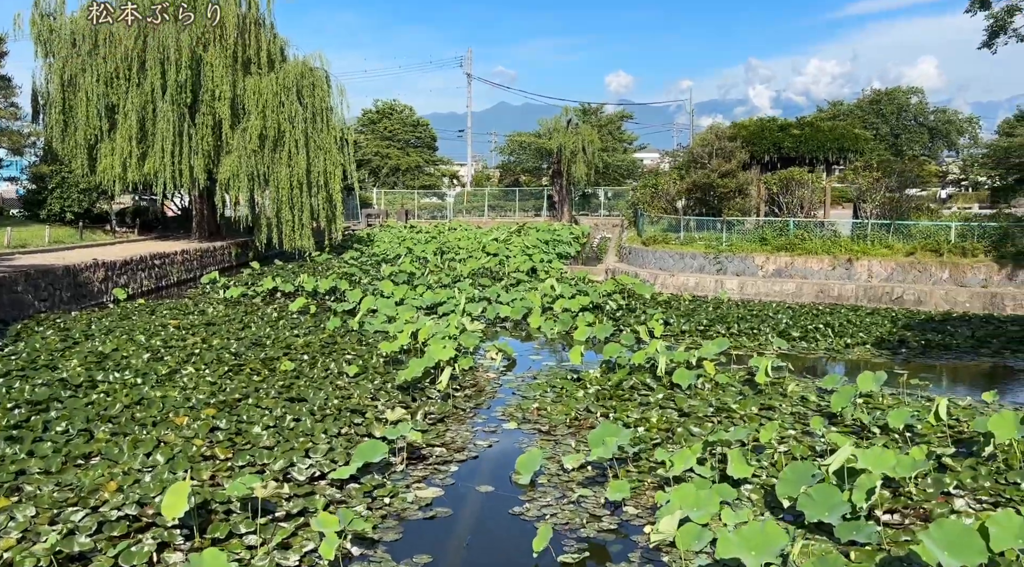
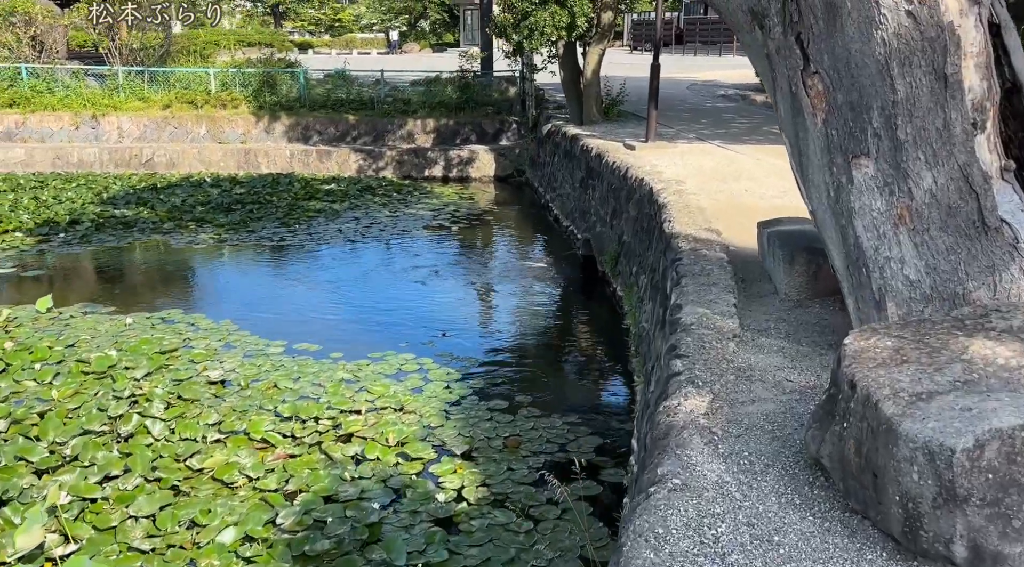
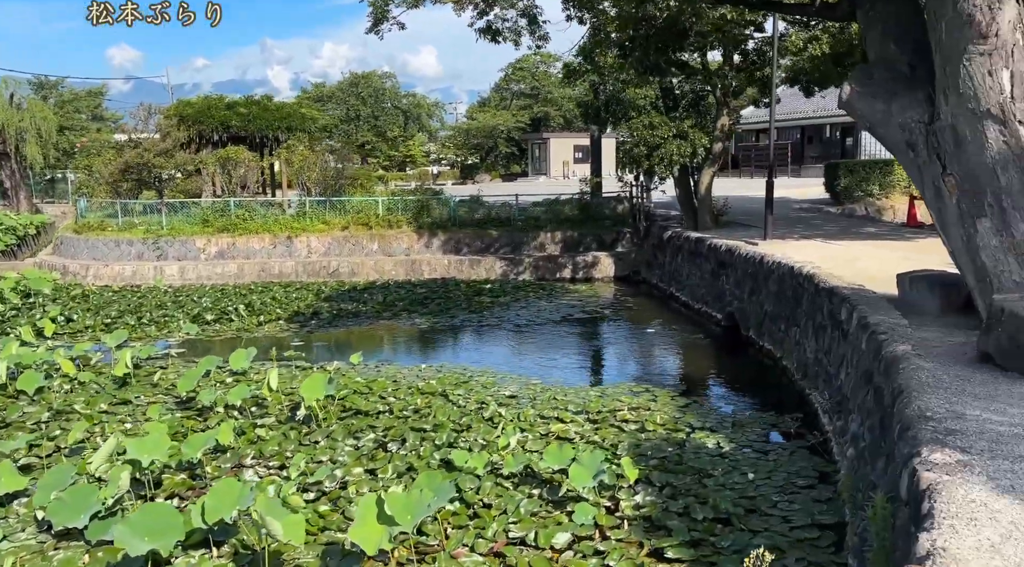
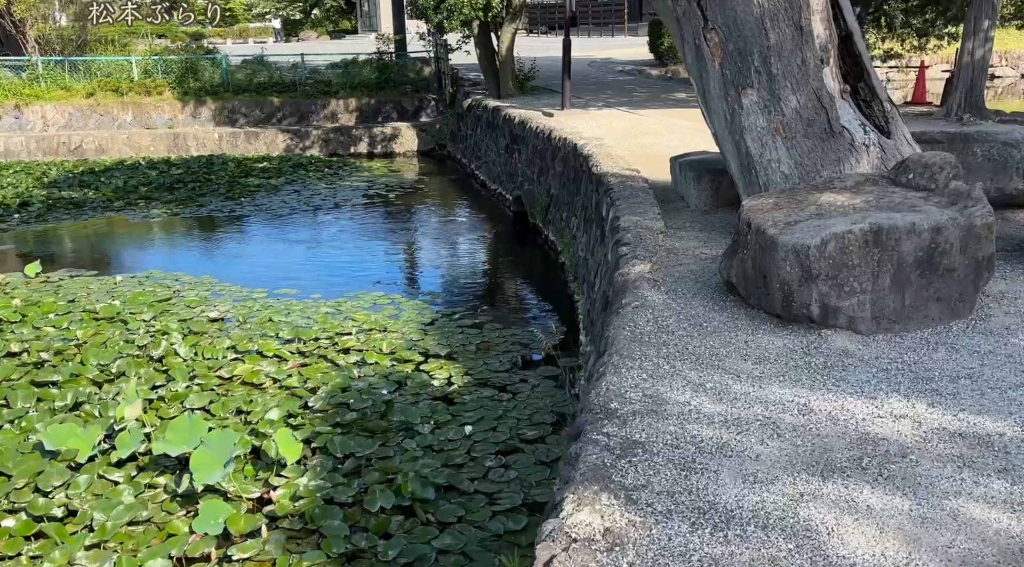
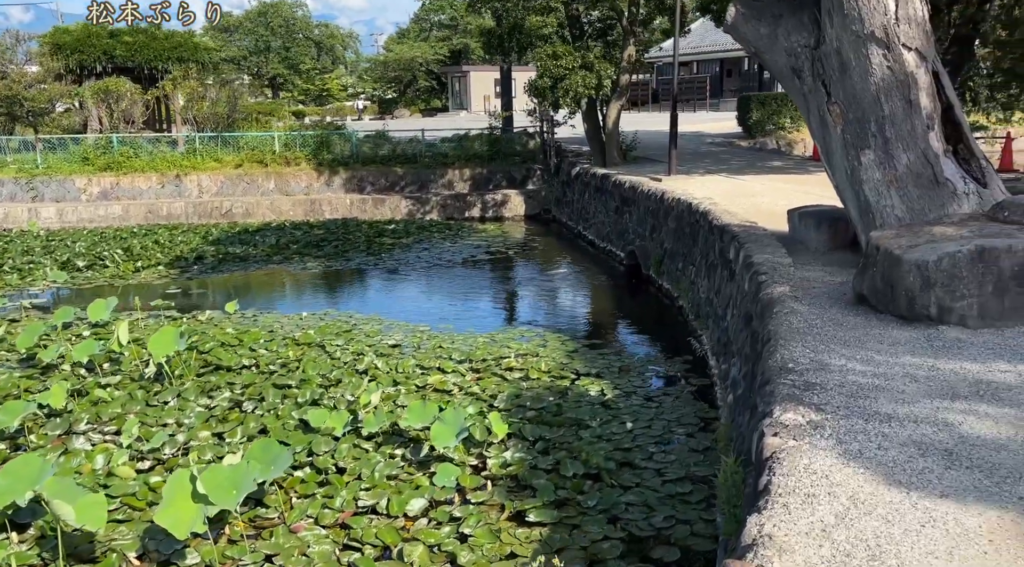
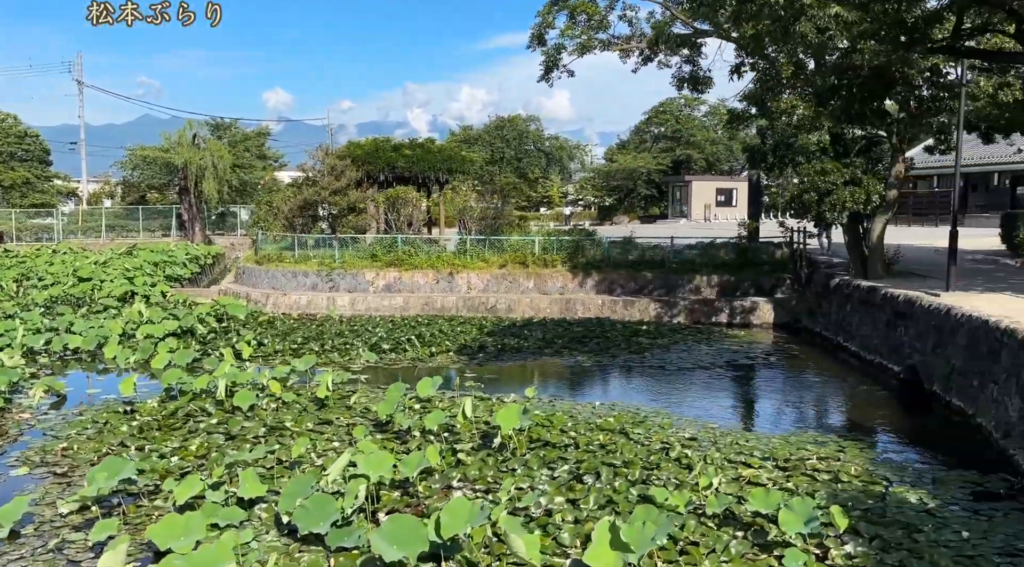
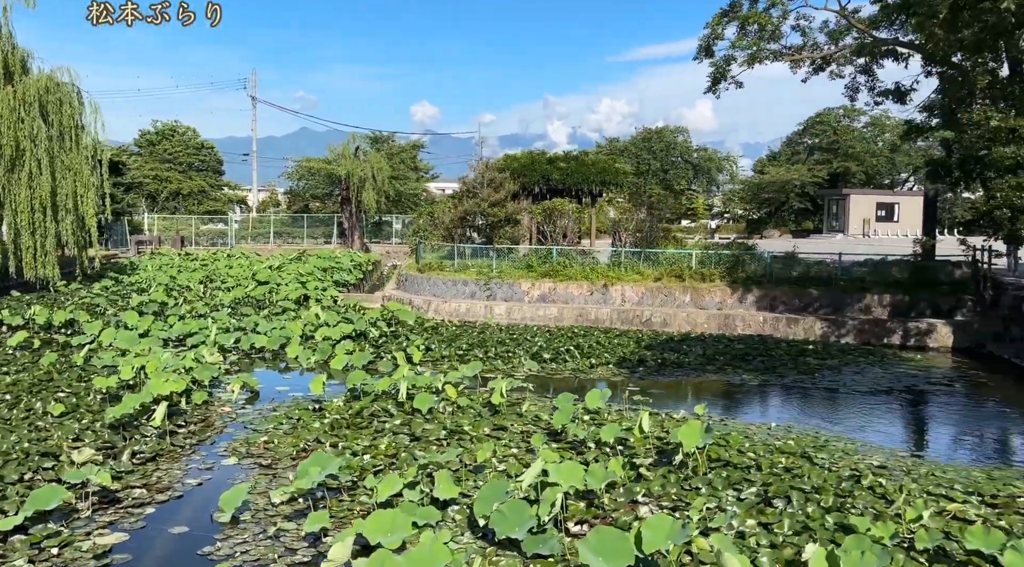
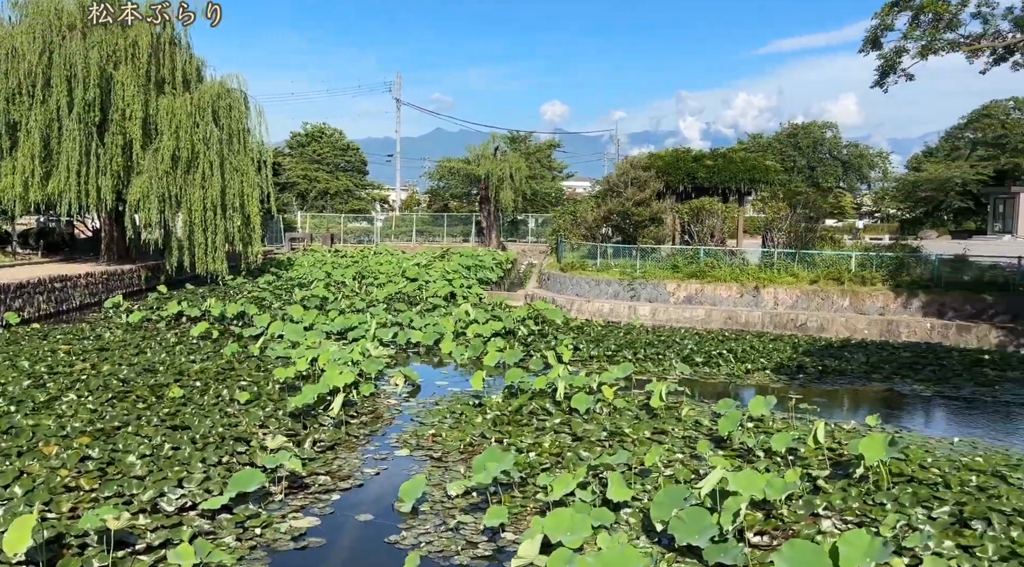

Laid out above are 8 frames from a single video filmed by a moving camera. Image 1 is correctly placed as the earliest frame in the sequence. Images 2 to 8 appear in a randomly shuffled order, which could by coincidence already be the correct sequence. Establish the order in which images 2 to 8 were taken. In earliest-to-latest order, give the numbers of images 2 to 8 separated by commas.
8, 7, 6, 3, 5, 4, 2
